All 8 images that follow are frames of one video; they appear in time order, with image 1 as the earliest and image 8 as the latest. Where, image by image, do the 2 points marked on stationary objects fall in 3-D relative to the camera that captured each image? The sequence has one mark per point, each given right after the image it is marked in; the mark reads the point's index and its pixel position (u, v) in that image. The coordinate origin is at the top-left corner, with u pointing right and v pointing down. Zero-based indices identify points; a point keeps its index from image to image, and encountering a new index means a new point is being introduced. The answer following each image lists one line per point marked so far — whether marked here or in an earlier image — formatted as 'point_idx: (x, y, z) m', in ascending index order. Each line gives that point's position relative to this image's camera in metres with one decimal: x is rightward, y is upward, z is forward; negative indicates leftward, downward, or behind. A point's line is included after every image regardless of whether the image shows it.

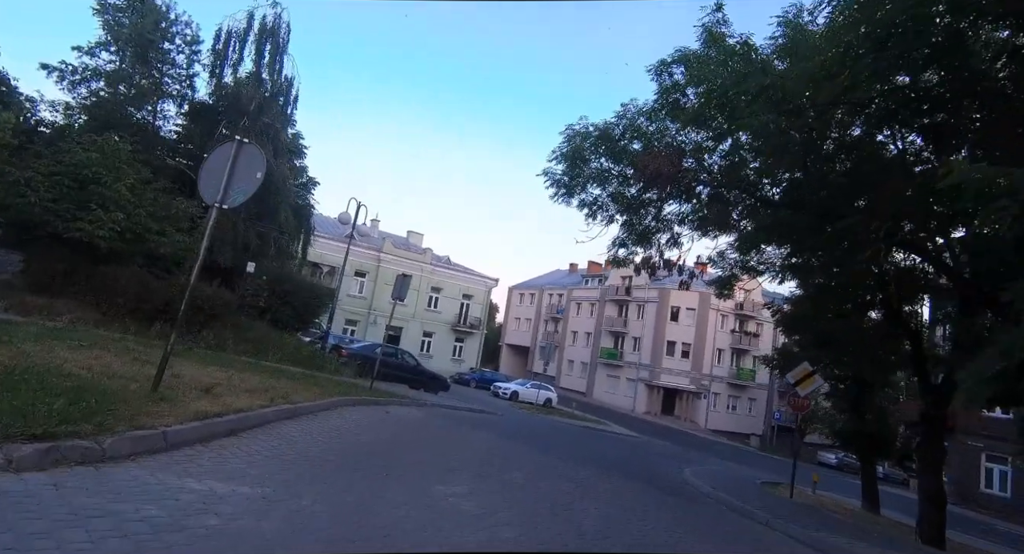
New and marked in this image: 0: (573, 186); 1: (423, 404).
0: (+1.3, +2.0, +12.0) m
1: (-2.1, -3.0, +14.0) m
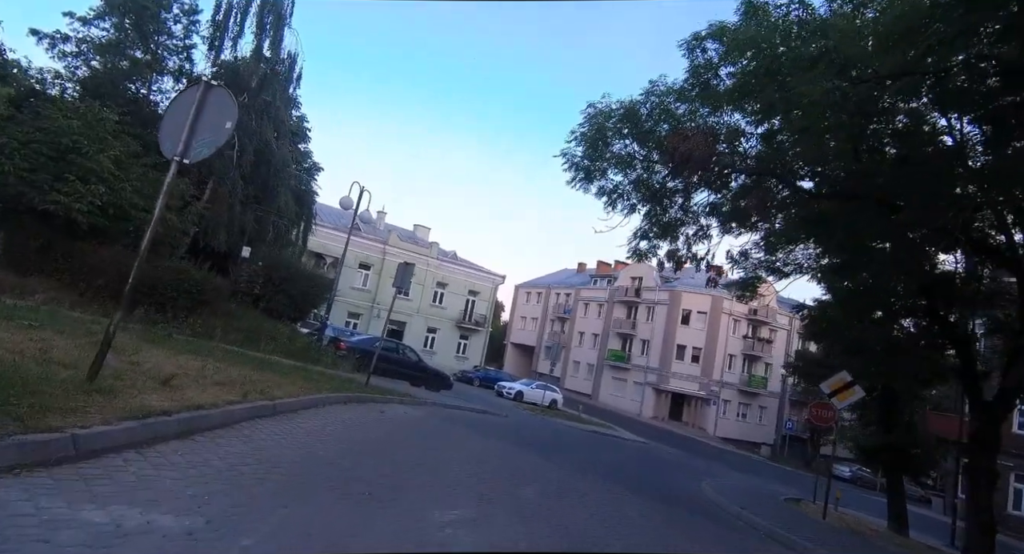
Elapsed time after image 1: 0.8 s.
0: (+1.6, +2.1, +11.2) m
1: (-2.0, -2.8, +13.2) m
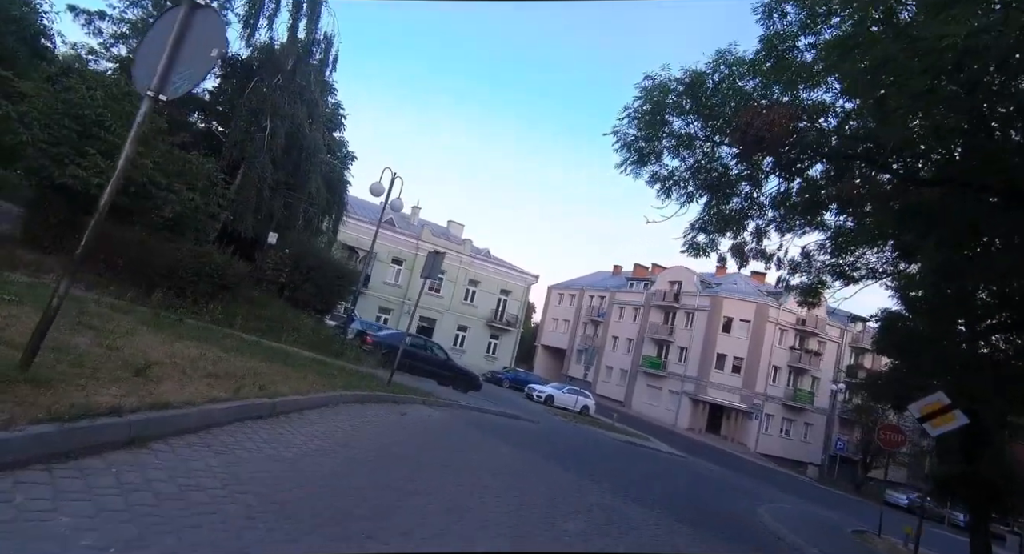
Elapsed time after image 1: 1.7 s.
0: (+2.3, +2.1, +10.1) m
1: (-1.3, -2.6, +12.3) m
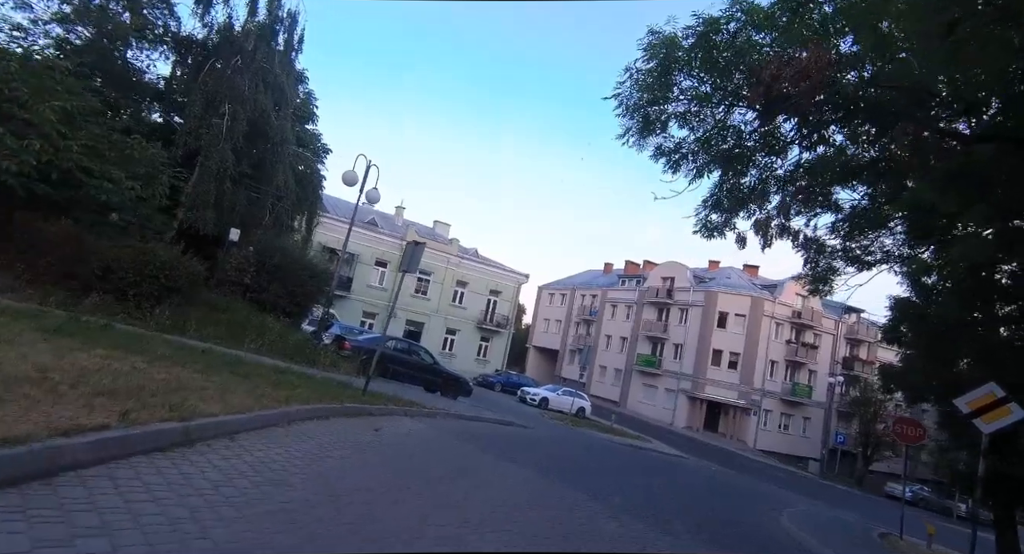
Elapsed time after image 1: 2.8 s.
0: (+2.1, +2.3, +9.0) m
1: (-1.4, -2.5, +11.1) m
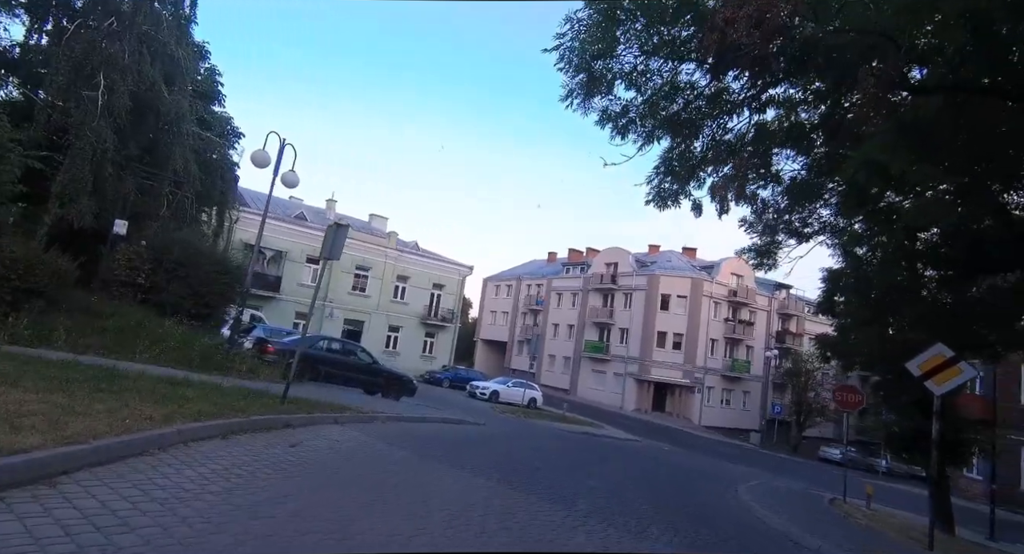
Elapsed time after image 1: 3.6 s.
0: (+1.1, +2.7, +8.1) m
1: (-2.3, -2.3, +9.9) m
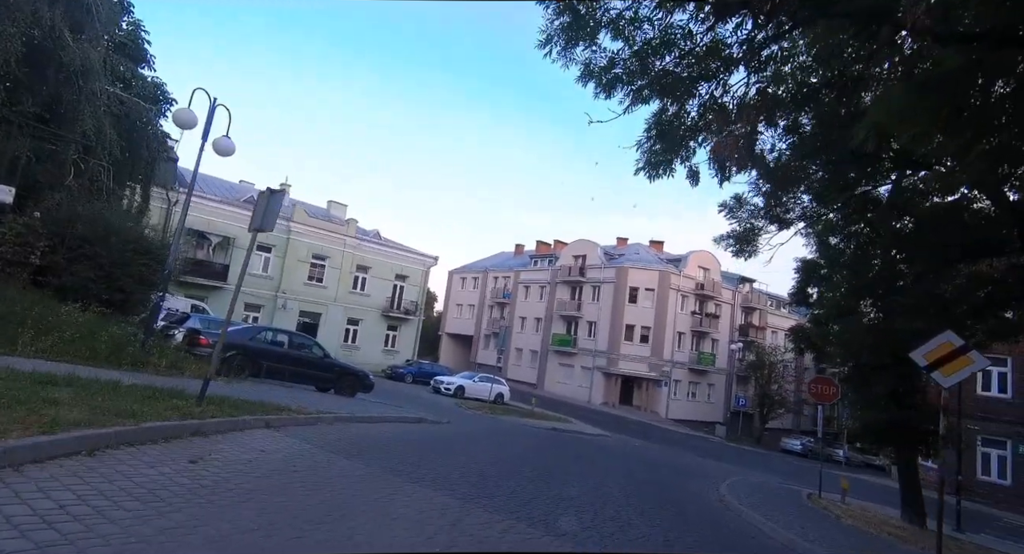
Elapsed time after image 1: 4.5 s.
0: (+0.7, +3.0, +6.9) m
1: (-2.8, -2.0, +8.6) m
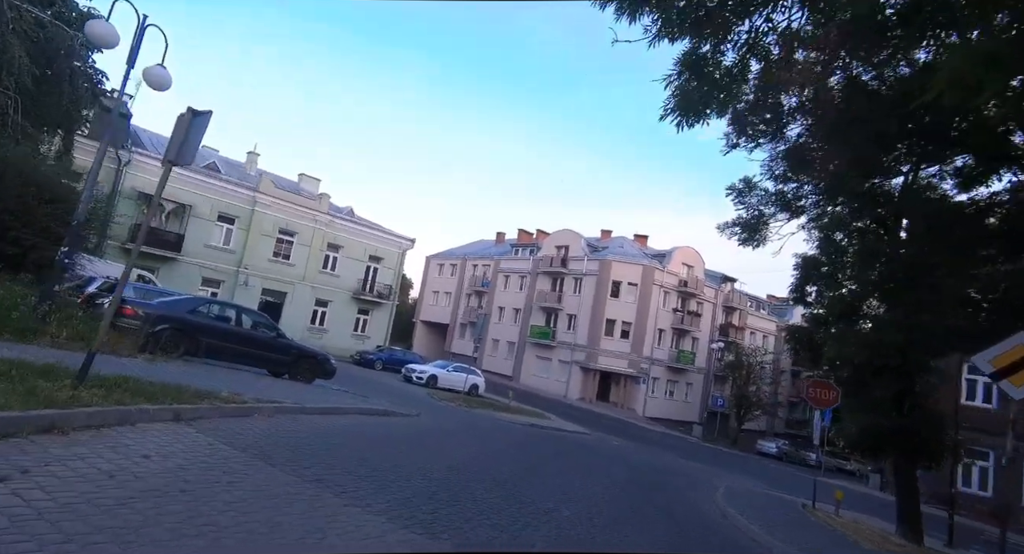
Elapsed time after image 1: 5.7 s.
0: (+0.8, +3.3, +5.4) m
1: (-3.0, -1.6, +7.0) m
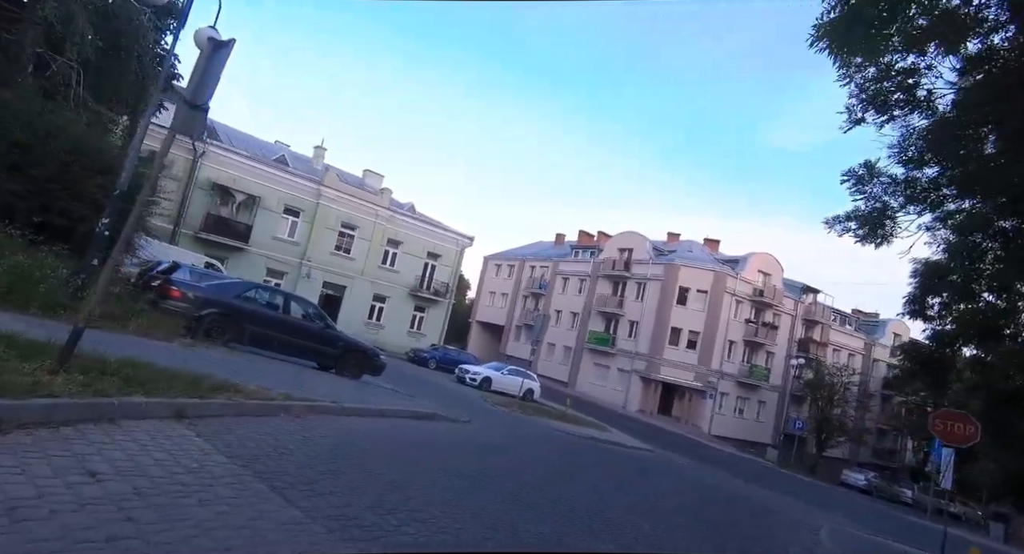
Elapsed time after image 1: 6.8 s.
0: (+1.5, +3.4, +4.1) m
1: (-2.3, -1.3, +6.1) m
